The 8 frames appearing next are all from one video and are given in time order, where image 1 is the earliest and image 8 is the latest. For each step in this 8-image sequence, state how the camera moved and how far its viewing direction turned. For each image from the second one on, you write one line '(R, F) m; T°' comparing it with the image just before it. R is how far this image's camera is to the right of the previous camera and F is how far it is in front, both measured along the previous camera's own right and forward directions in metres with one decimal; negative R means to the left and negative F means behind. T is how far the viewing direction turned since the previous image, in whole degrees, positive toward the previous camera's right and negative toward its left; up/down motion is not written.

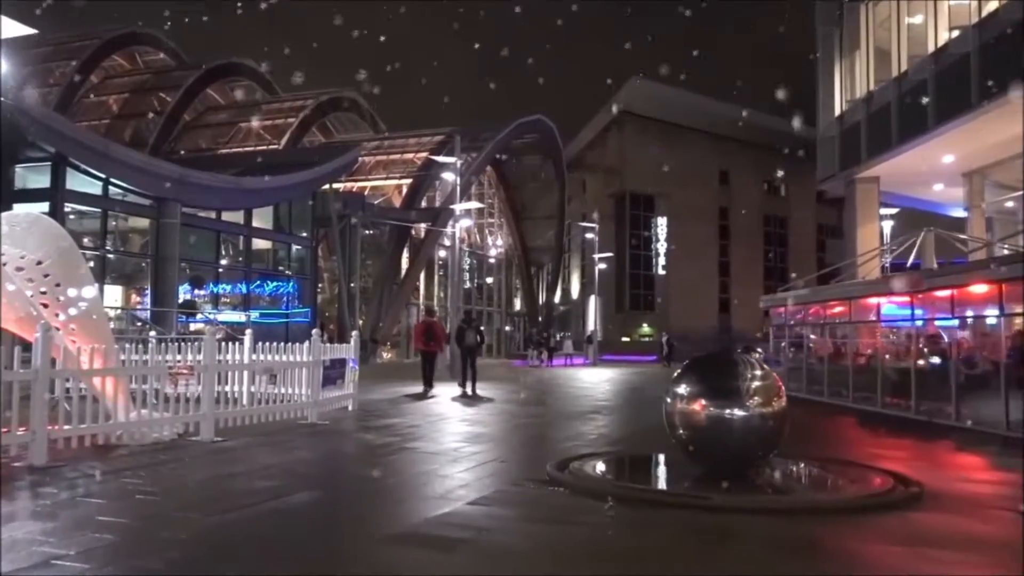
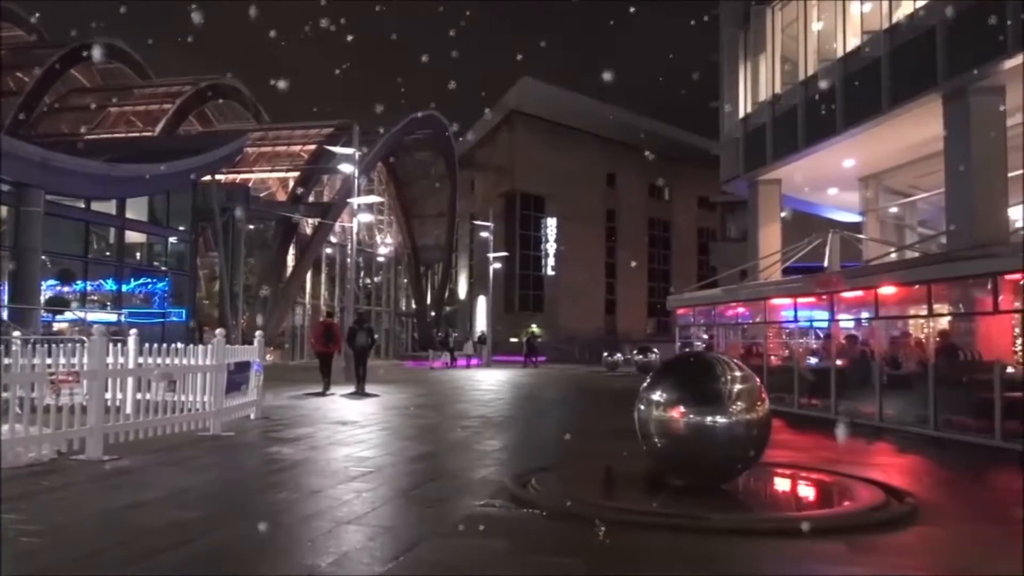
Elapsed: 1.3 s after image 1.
(-0.7, +1.1) m; +8°
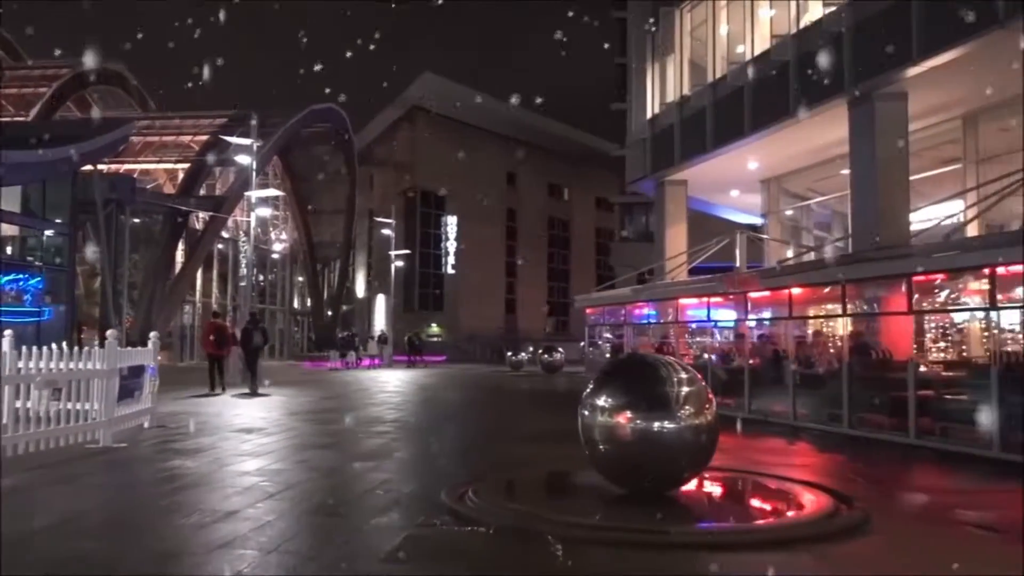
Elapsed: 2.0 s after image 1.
(-0.3, +0.6) m; +7°
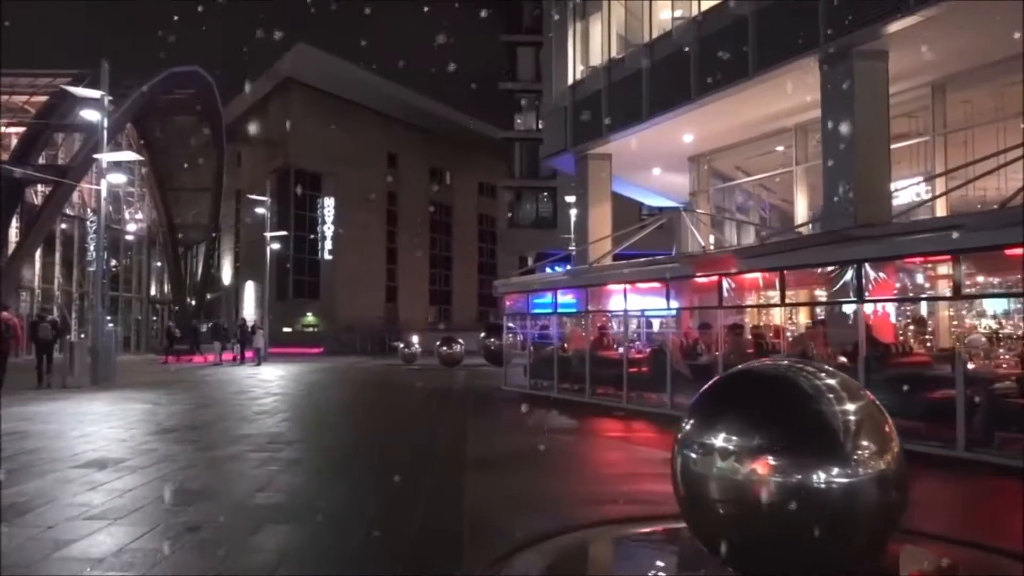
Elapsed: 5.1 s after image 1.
(-1.0, +3.1) m; +9°
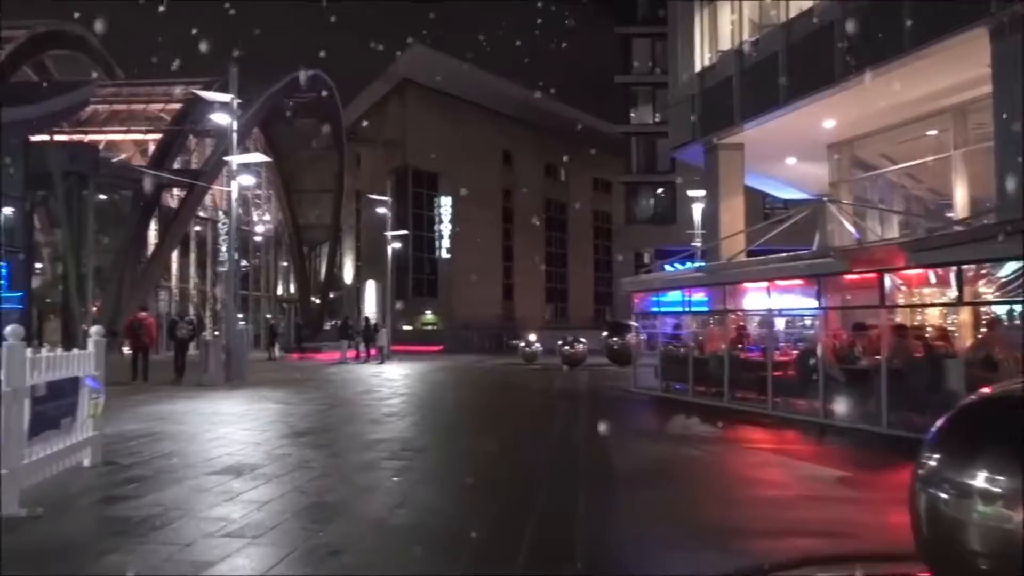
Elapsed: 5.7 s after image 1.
(-0.4, +0.7) m; -7°
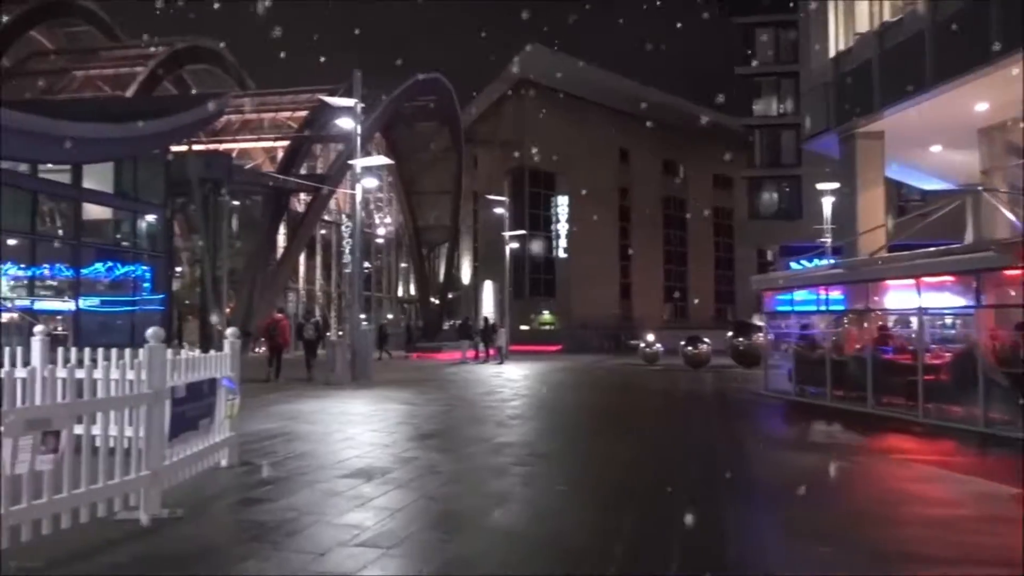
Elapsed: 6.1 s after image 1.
(-0.2, +0.4) m; -8°
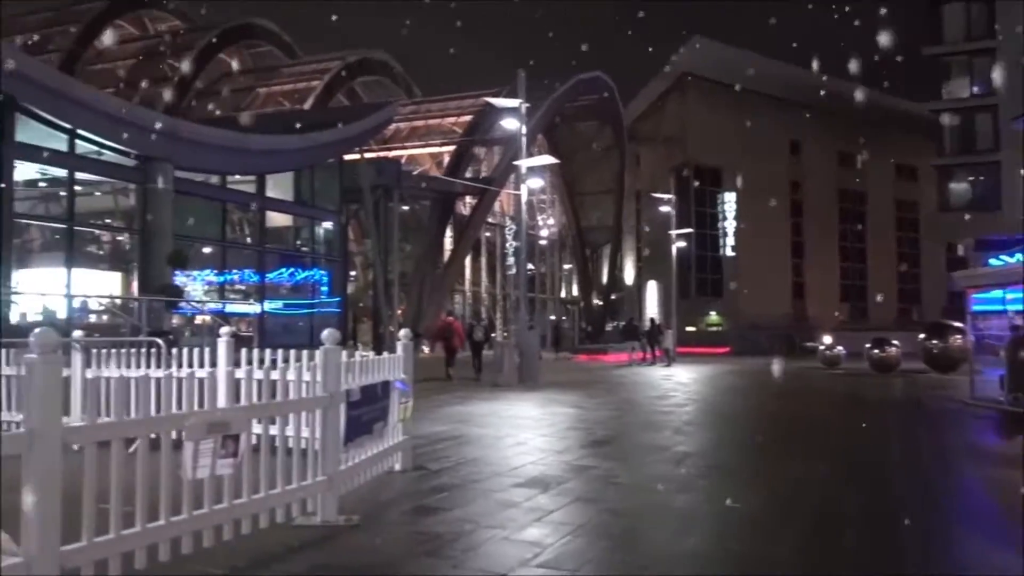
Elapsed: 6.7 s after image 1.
(-0.2, +0.5) m; -11°
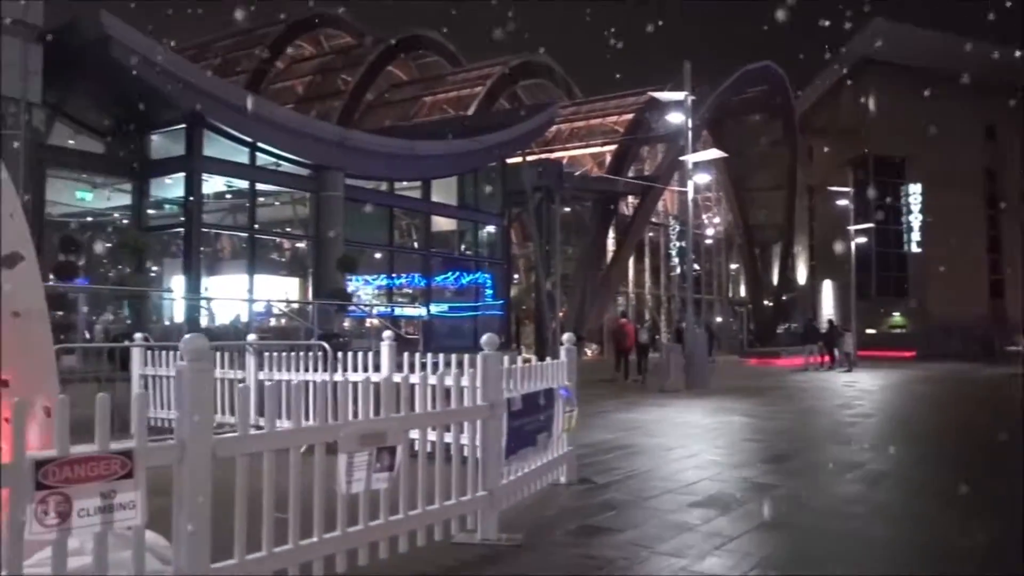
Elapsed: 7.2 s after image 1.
(-0.1, +0.5) m; -11°
